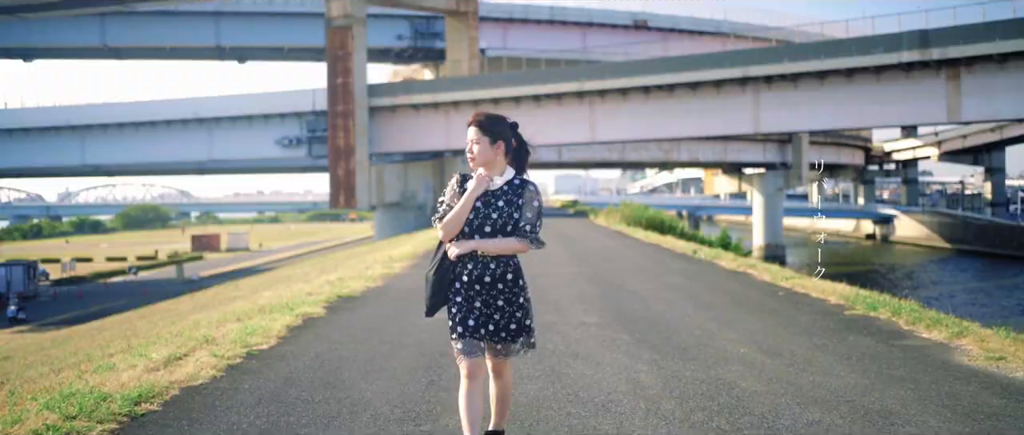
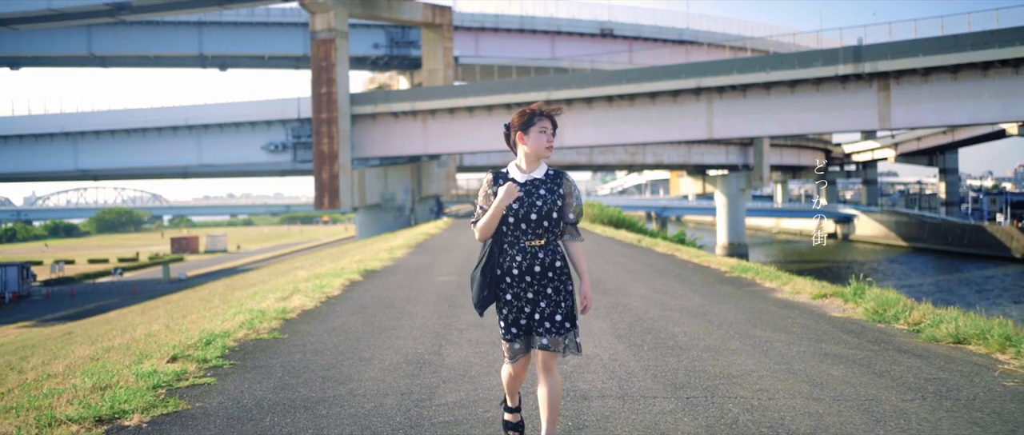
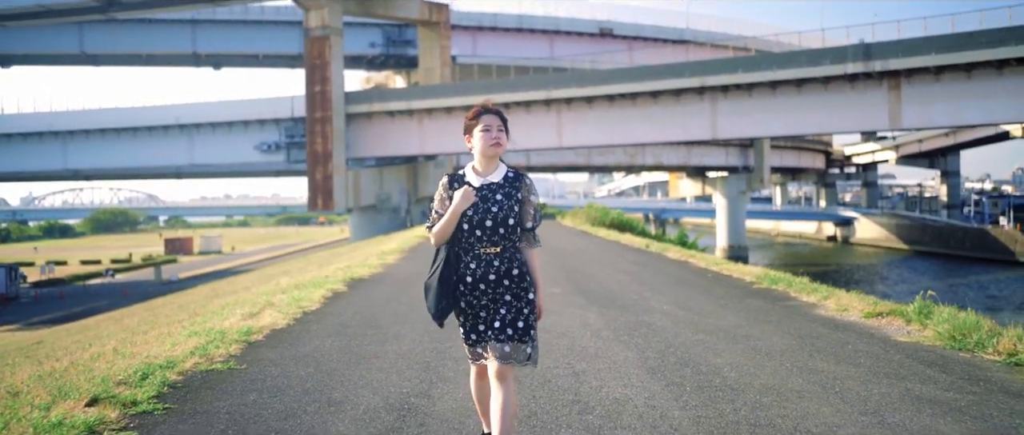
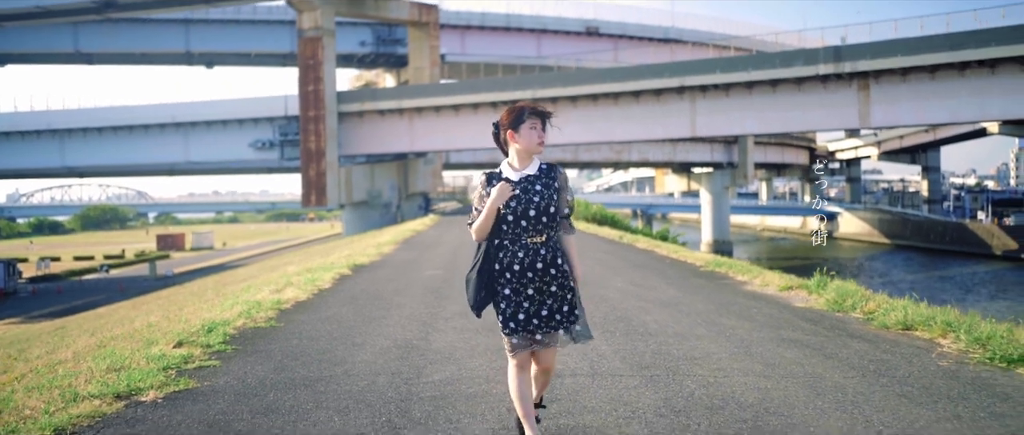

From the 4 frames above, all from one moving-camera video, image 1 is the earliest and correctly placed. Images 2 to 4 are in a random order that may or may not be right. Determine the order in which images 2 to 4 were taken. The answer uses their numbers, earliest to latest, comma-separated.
3, 2, 4
